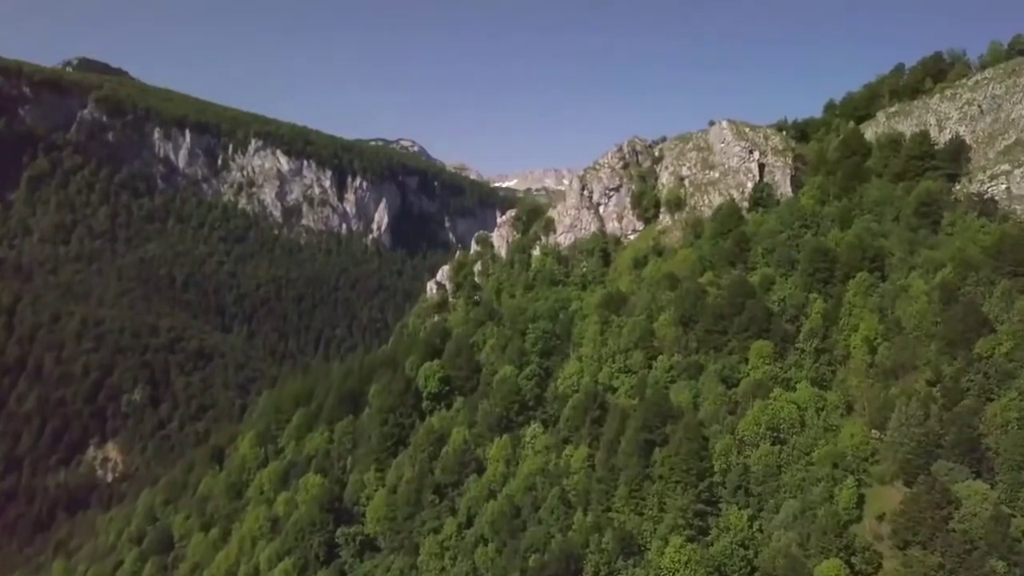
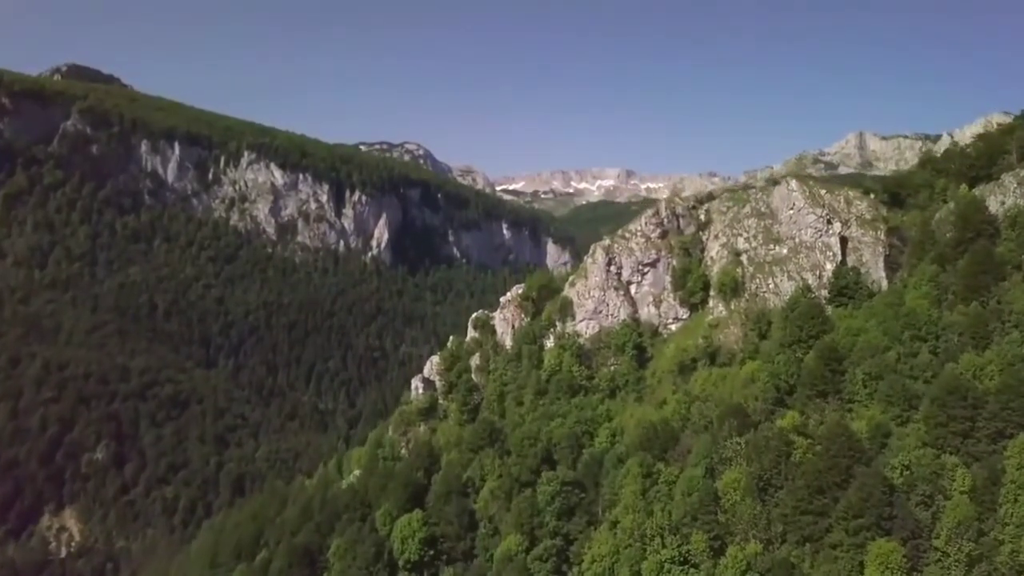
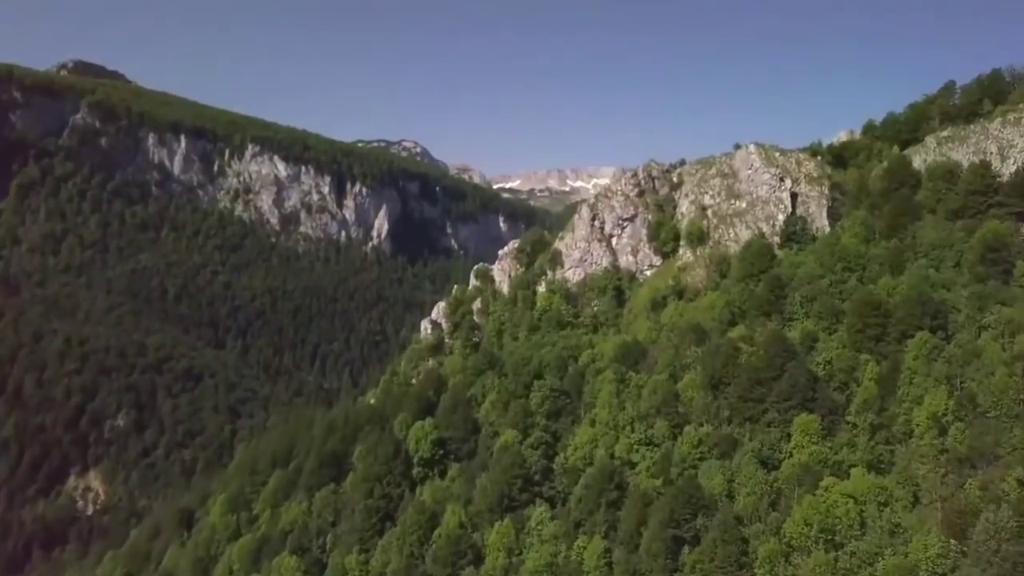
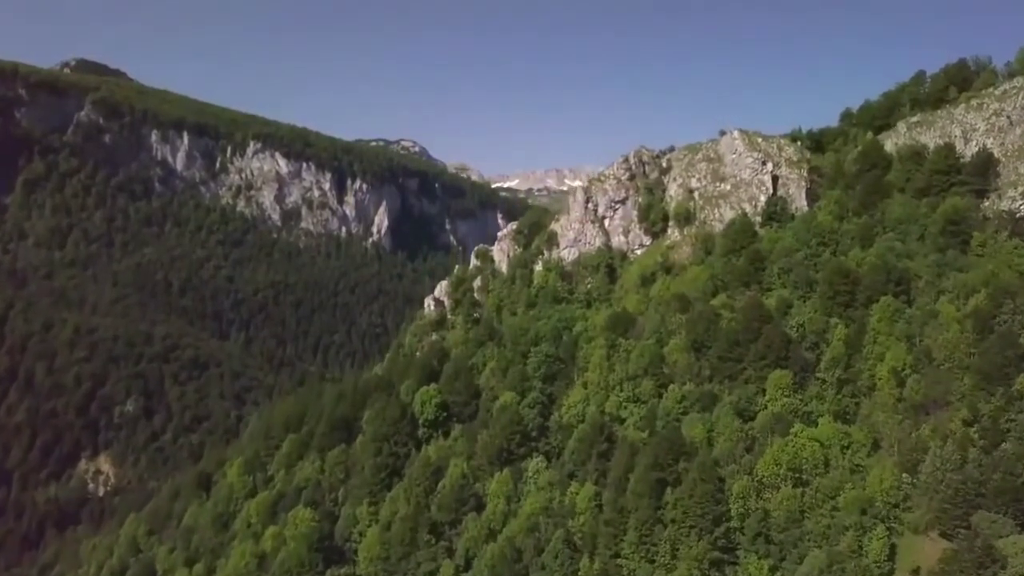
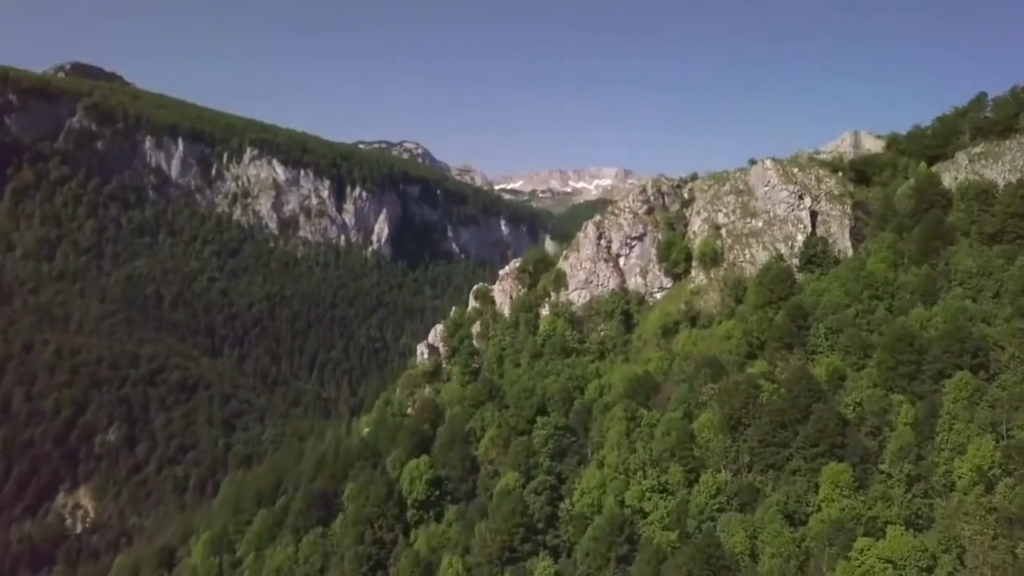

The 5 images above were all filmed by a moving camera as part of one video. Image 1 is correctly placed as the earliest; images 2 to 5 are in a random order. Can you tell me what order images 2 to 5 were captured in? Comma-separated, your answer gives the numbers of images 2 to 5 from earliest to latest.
4, 3, 5, 2
